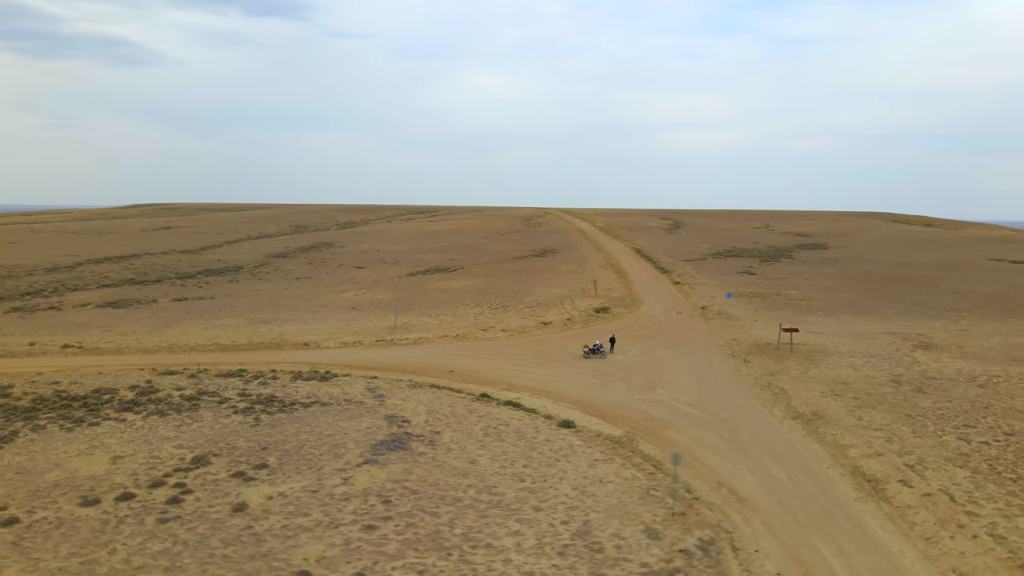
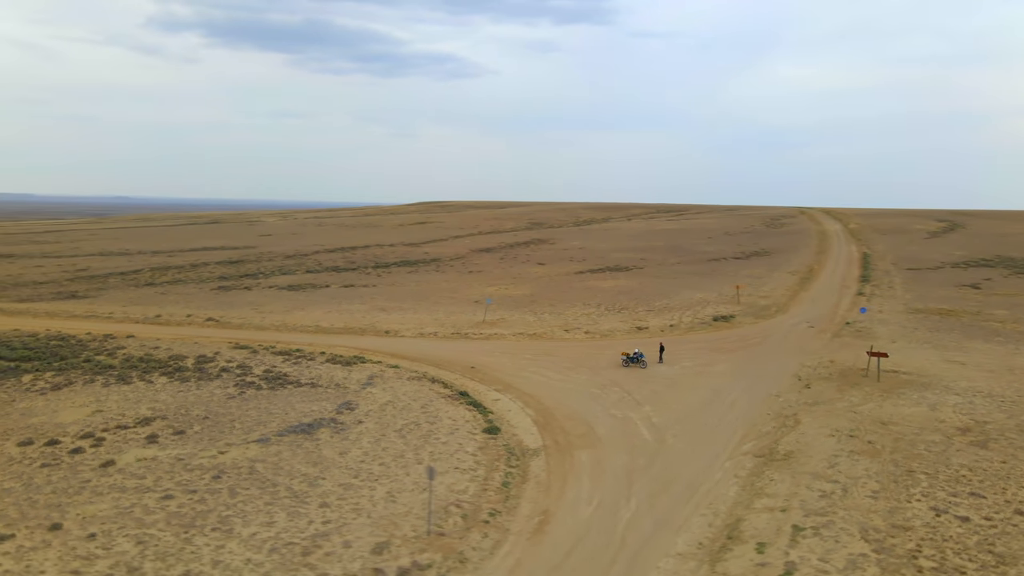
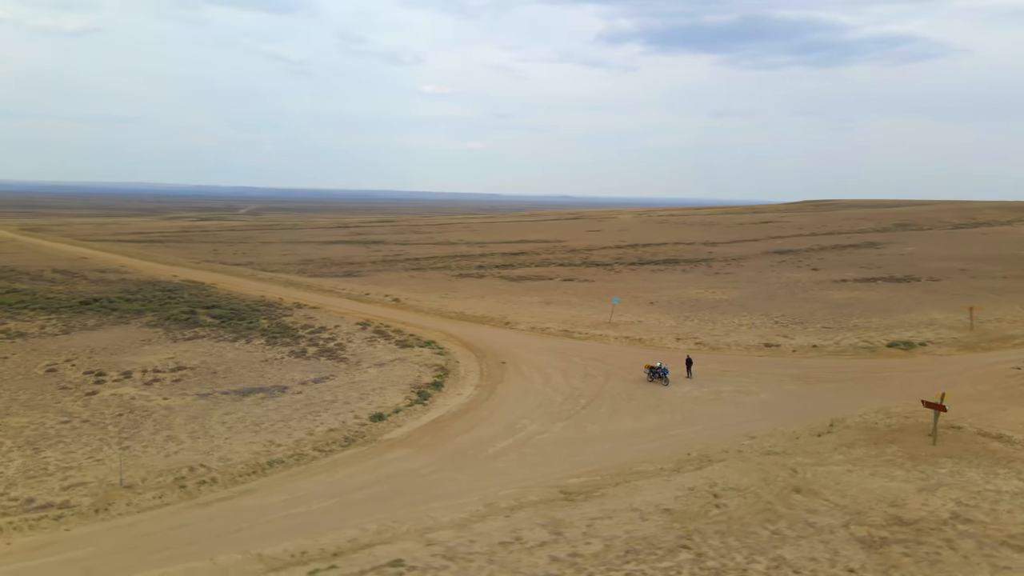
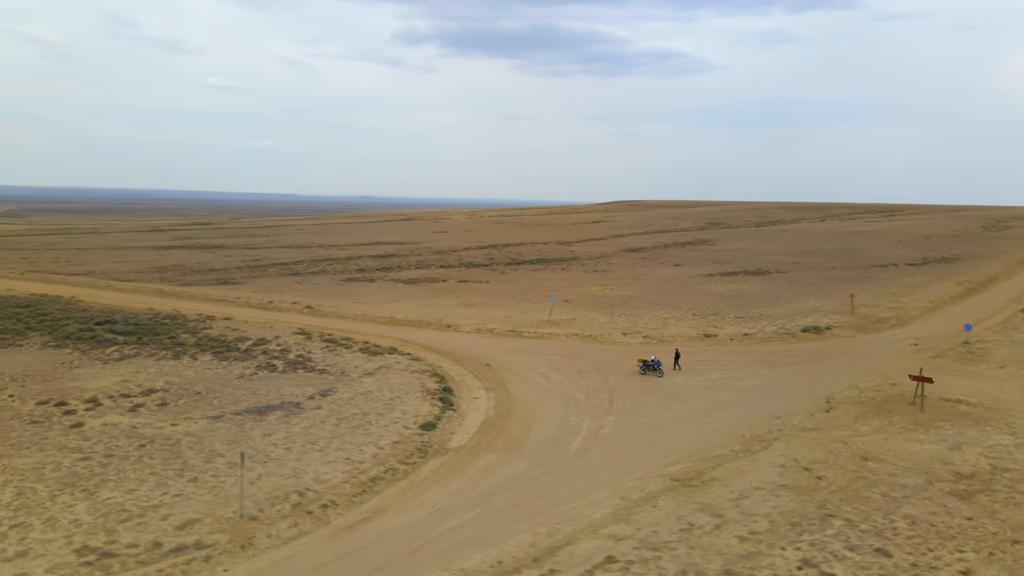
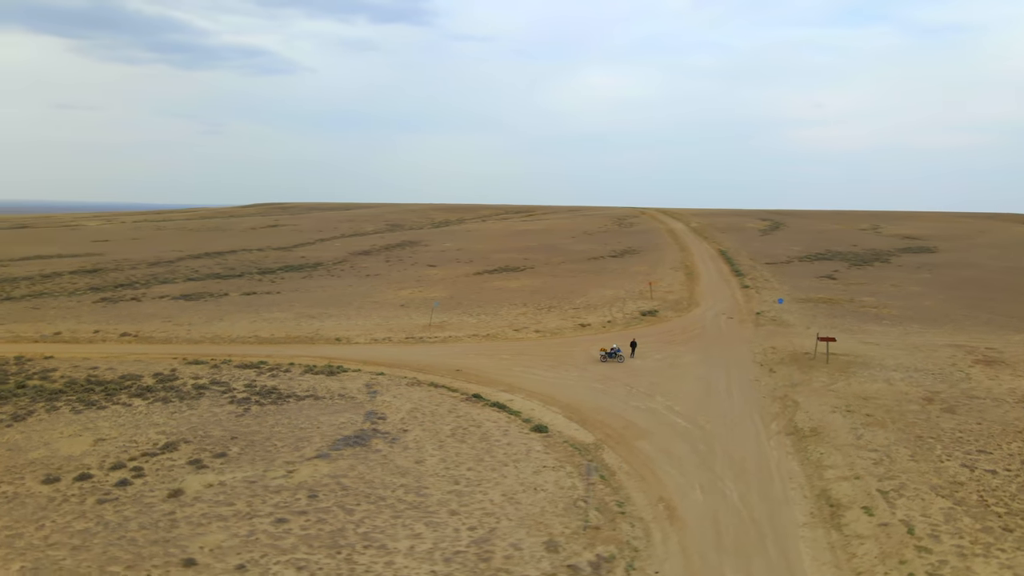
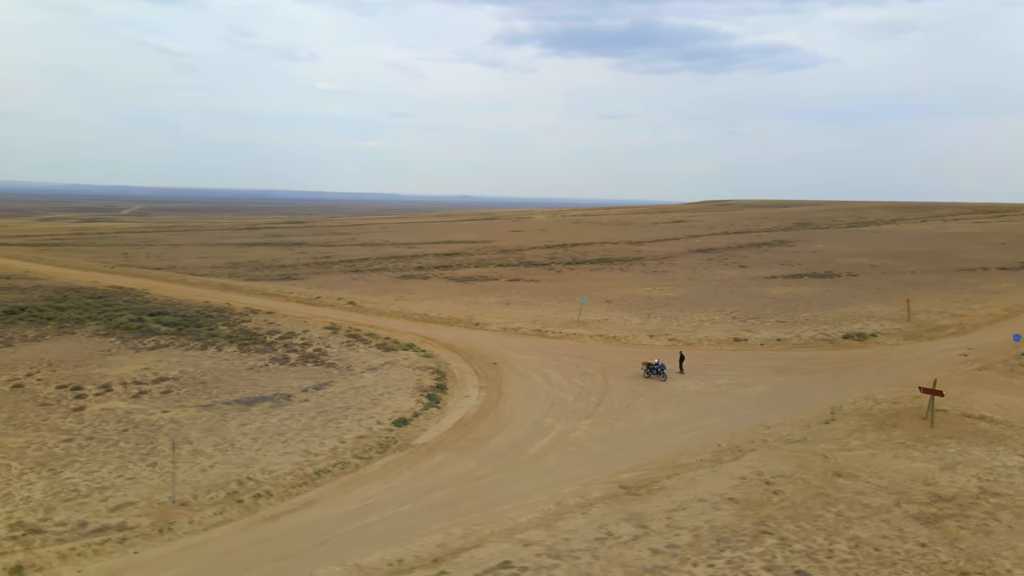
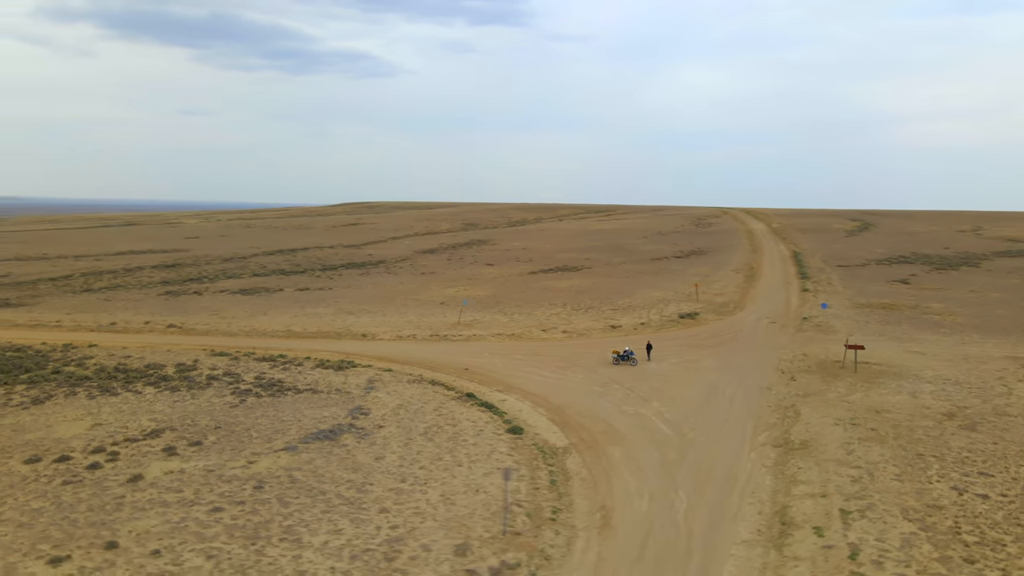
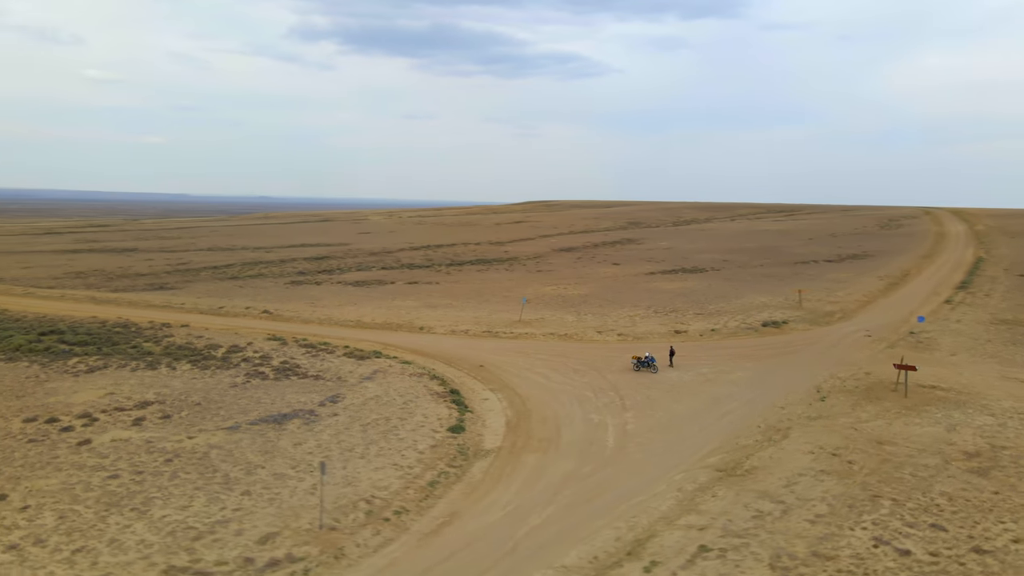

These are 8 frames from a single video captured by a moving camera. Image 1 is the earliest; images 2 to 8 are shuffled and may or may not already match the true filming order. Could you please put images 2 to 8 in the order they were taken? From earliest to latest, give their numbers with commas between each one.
5, 7, 2, 8, 4, 6, 3
